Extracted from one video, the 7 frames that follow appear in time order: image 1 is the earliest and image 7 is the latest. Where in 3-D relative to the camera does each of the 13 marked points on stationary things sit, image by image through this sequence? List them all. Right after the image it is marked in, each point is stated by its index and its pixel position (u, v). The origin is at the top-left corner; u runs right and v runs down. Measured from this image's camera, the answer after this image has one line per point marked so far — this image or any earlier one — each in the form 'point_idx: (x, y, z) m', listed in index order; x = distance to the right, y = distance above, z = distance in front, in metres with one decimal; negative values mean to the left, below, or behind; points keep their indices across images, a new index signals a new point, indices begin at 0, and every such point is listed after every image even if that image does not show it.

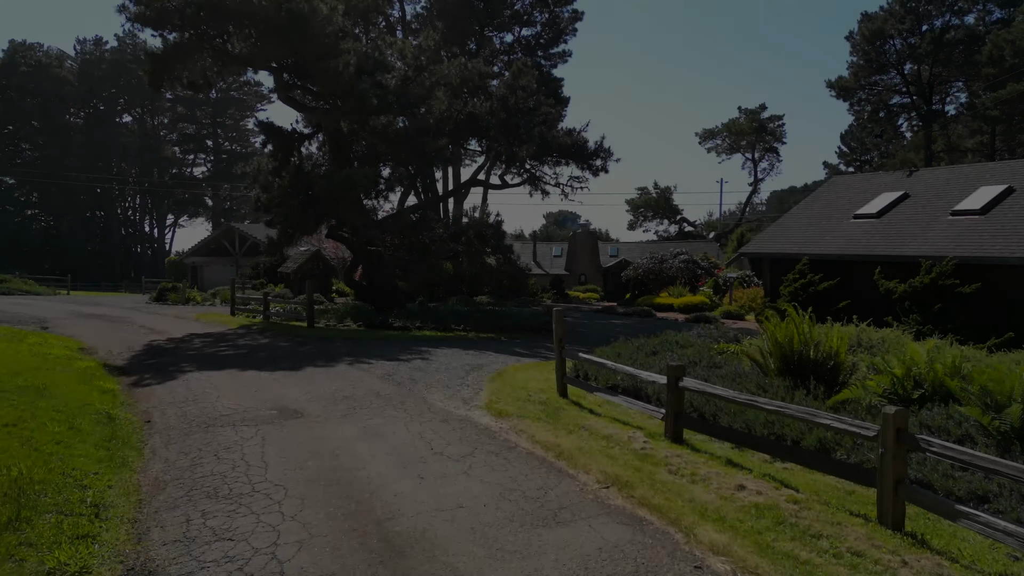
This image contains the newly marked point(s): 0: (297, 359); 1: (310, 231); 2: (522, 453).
0: (-3.0, -1.0, +10.2) m
1: (-4.4, +1.2, +15.7) m
2: (+0.1, -1.2, +5.3) m
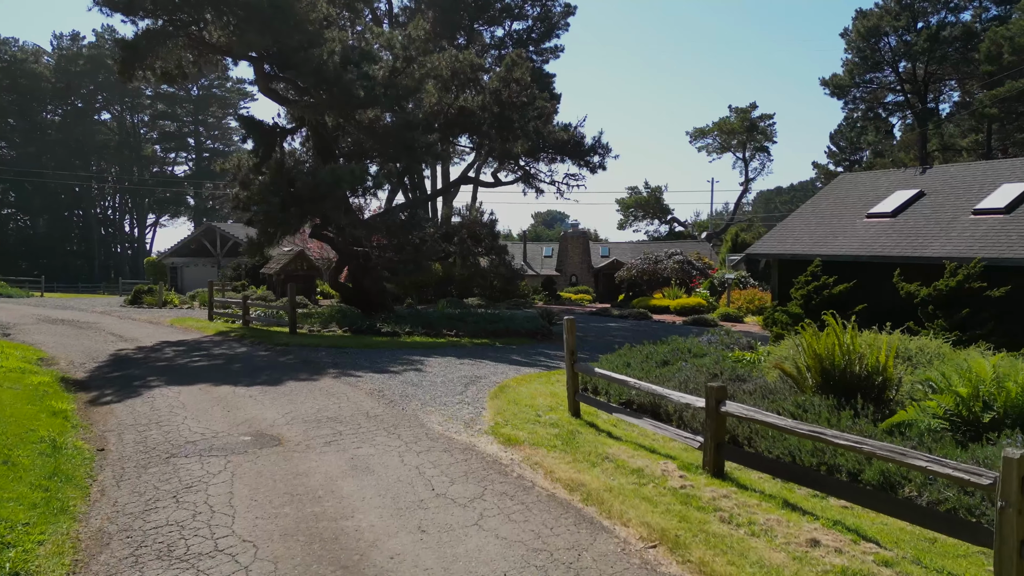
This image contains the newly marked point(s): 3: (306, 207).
0: (-3.0, -1.1, +9.2) m
1: (-4.5, +1.2, +14.7) m
2: (+0.2, -1.3, +4.5) m
3: (-4.1, +1.6, +14.3) m
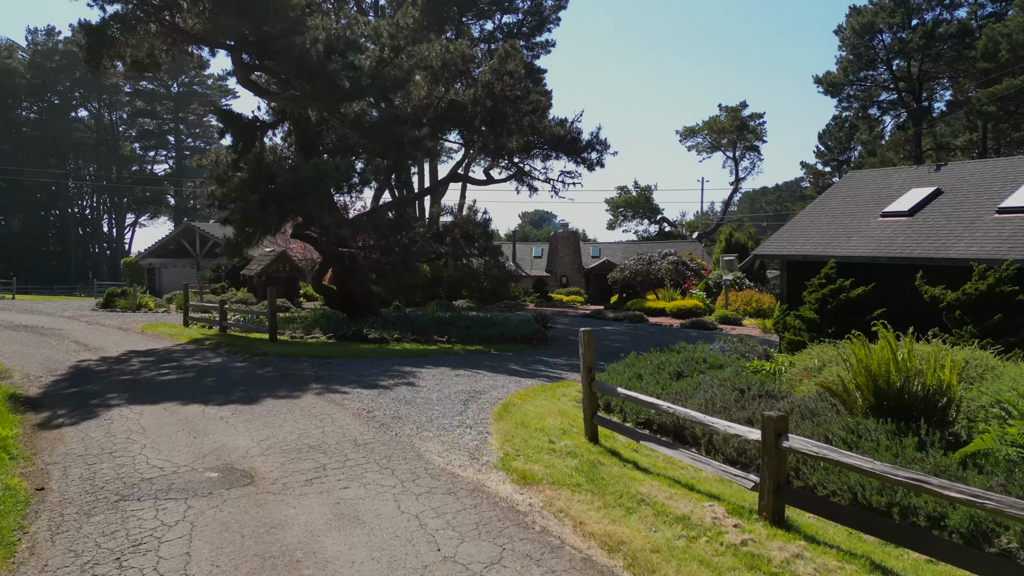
0: (-3.0, -1.1, +8.3) m
1: (-4.5, +1.1, +13.8) m
2: (+0.3, -1.3, +3.6) m
3: (-4.2, +1.5, +13.4) m
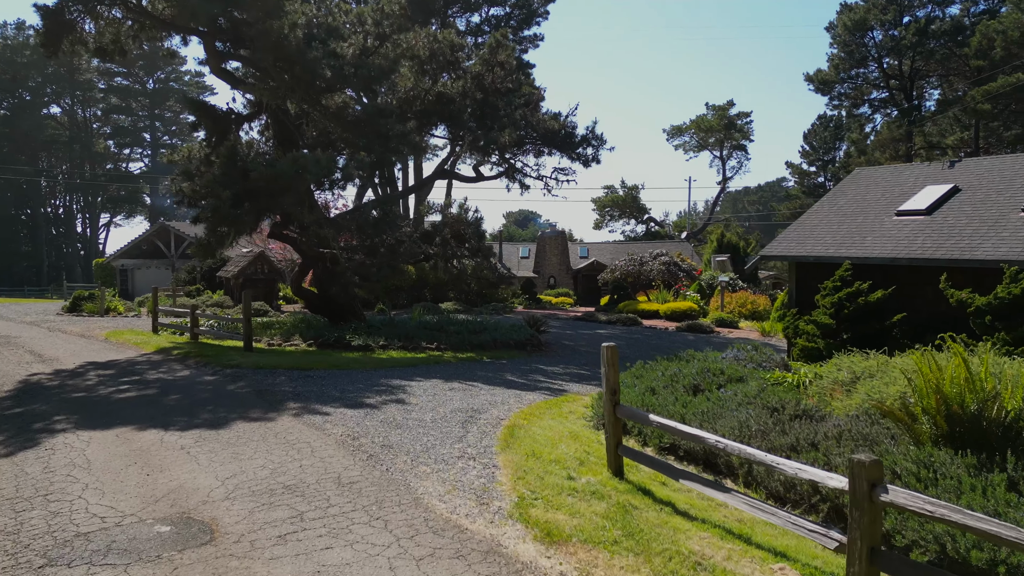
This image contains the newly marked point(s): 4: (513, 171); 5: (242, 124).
0: (-2.9, -1.2, +7.4) m
1: (-4.6, +1.0, +12.8) m
2: (+0.5, -1.4, +2.7) m
3: (-4.3, +1.5, +12.4) m
4: (0.0, +2.9, +18.0) m
5: (-5.6, +3.4, +15.0) m
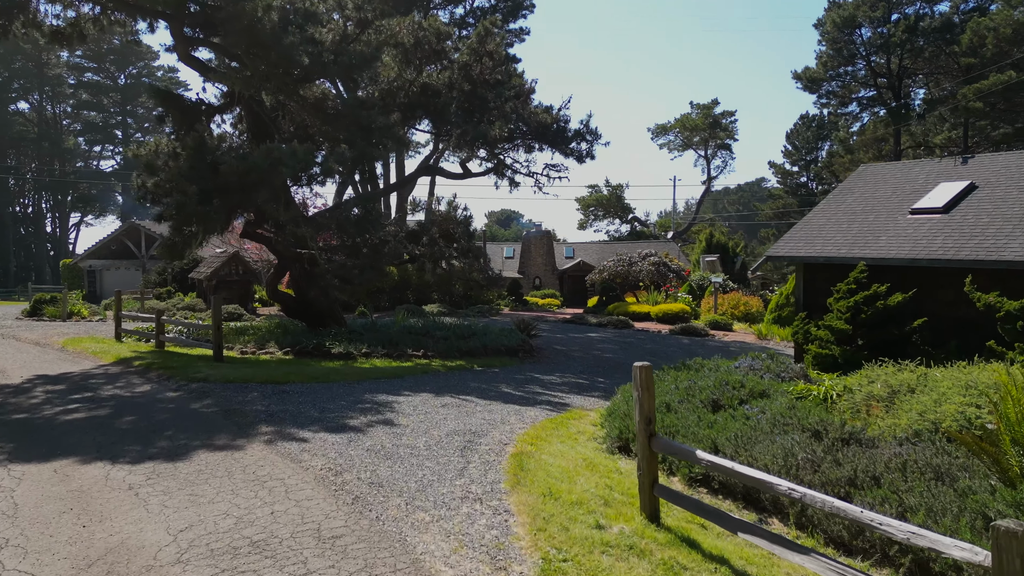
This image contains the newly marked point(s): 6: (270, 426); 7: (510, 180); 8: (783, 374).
0: (-2.9, -1.3, +6.4) m
1: (-4.8, +1.0, +11.8) m
2: (+0.6, -1.5, +1.9) m
3: (-4.4, +1.4, +11.4) m
4: (-0.2, +2.9, +17.2) m
5: (-5.8, +3.3, +13.9) m
6: (-2.2, -1.2, +6.6) m
7: (-0.1, +2.6, +17.4) m
8: (+3.4, -1.1, +9.0) m
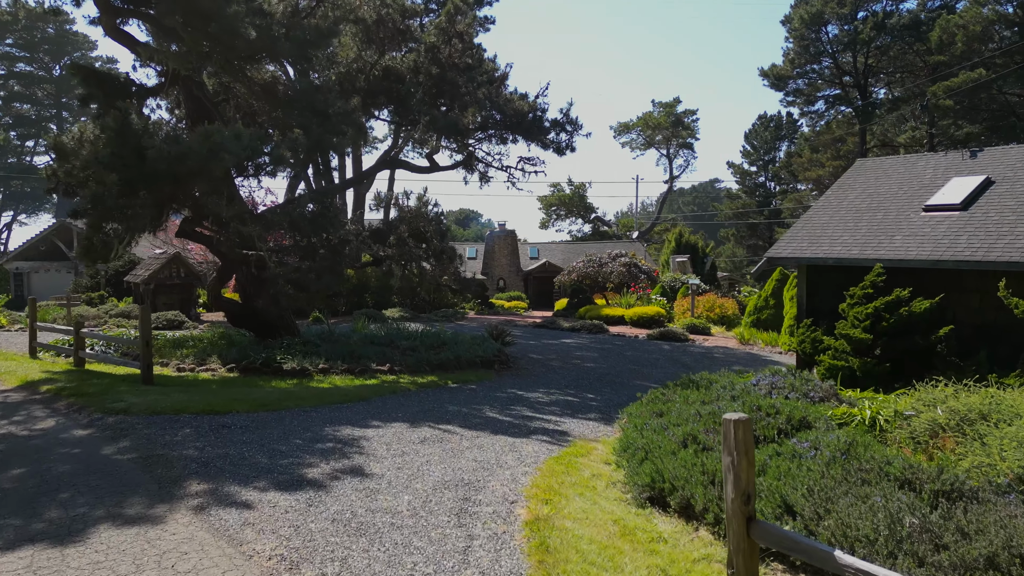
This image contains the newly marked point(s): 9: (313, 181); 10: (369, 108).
0: (-2.9, -1.4, +4.8) m
1: (-5.0, +0.9, +10.1) m
2: (+0.9, -1.5, +0.5) m
3: (-4.7, +1.3, +9.8) m
4: (-0.9, +2.8, +15.7) m
5: (-6.2, +3.2, +12.2) m
6: (-2.2, -1.3, +5.1) m
7: (-0.7, +2.5, +16.0) m
8: (+3.3, -1.1, +7.8) m
9: (-4.3, +2.3, +15.4) m
10: (-2.8, +3.6, +14.3) m
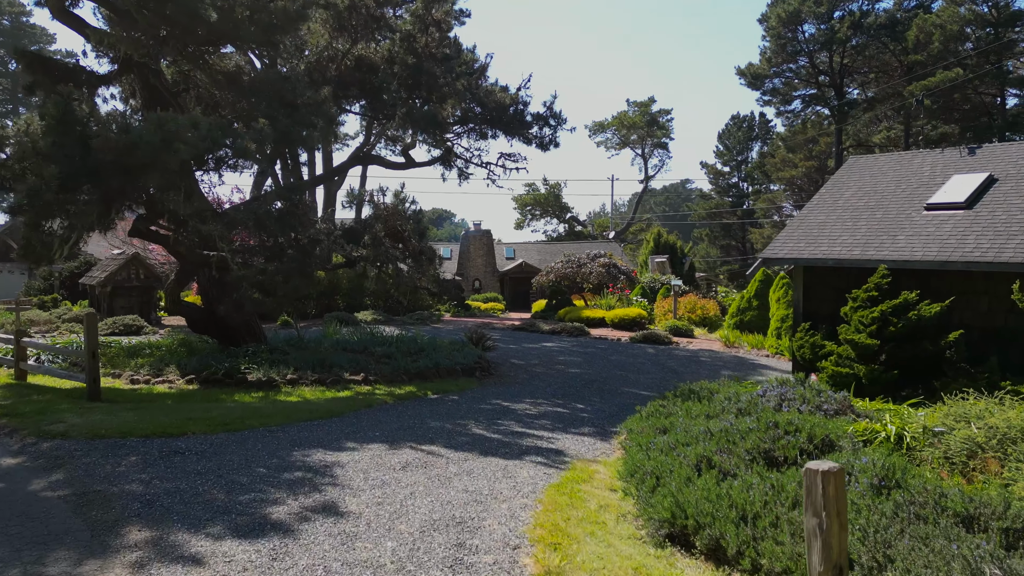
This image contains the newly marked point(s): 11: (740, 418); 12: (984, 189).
0: (-2.8, -1.4, +4.0) m
1: (-5.2, +0.8, +9.2) m
2: (+1.1, -1.6, -0.1) m
3: (-4.8, +1.2, +8.9) m
4: (-1.3, +2.7, +15.0) m
5: (-6.5, +3.1, +11.2) m
6: (-2.2, -1.4, +4.3) m
7: (-1.1, +2.5, +15.3) m
8: (+3.1, -1.2, +7.2) m
9: (-4.7, +2.2, +14.5) m
10: (-3.2, +3.5, +13.5) m
11: (+2.1, -1.2, +6.8) m
12: (+6.9, +1.4, +10.6) m
